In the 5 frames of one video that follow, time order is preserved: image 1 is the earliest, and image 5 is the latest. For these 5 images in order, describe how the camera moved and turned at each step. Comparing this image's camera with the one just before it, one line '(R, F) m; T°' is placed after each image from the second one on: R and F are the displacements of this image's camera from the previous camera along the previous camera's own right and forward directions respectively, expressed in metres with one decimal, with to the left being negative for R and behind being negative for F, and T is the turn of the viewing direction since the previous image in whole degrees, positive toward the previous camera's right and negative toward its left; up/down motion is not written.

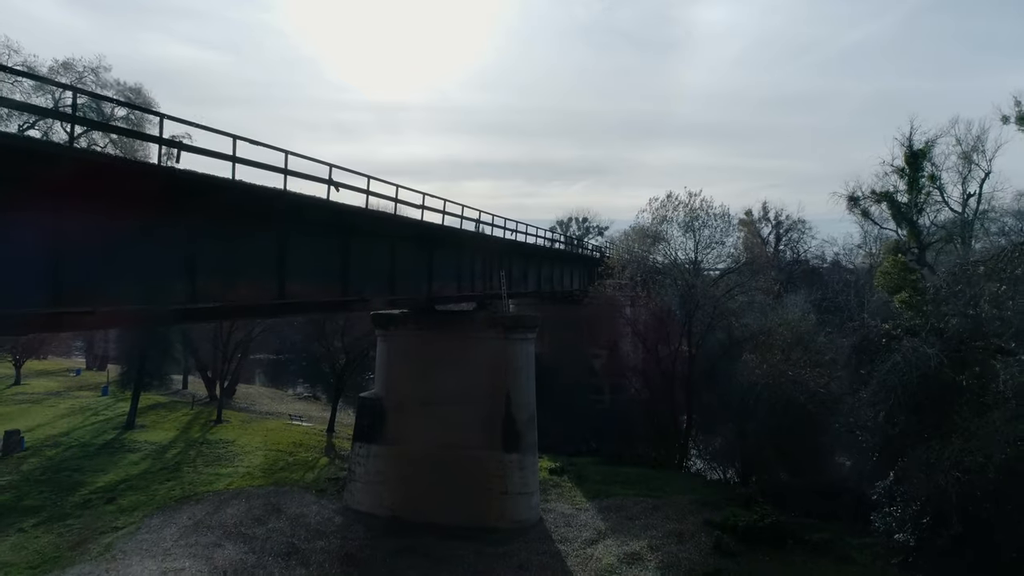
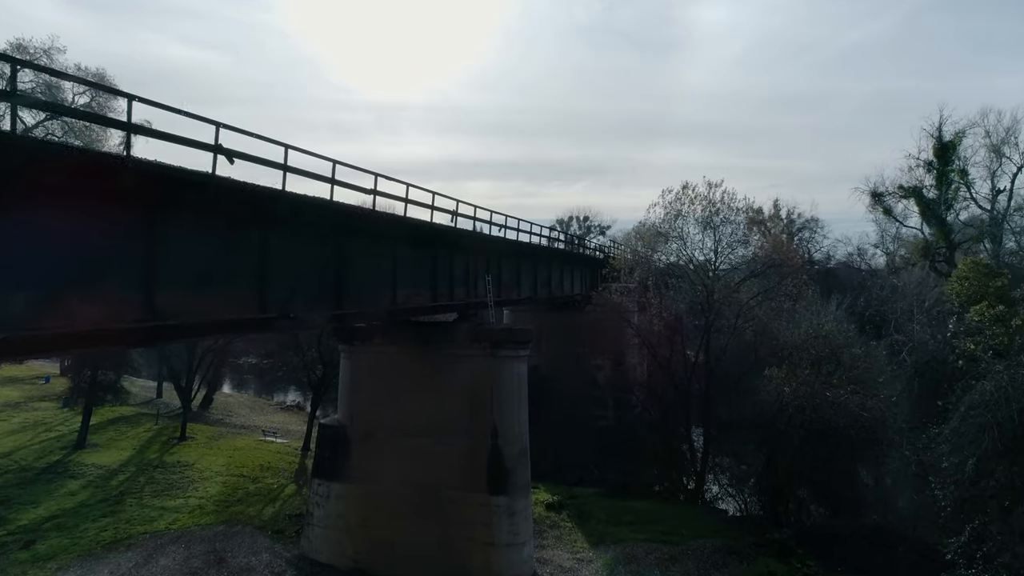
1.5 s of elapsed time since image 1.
(+0.4, +4.4) m; 0°
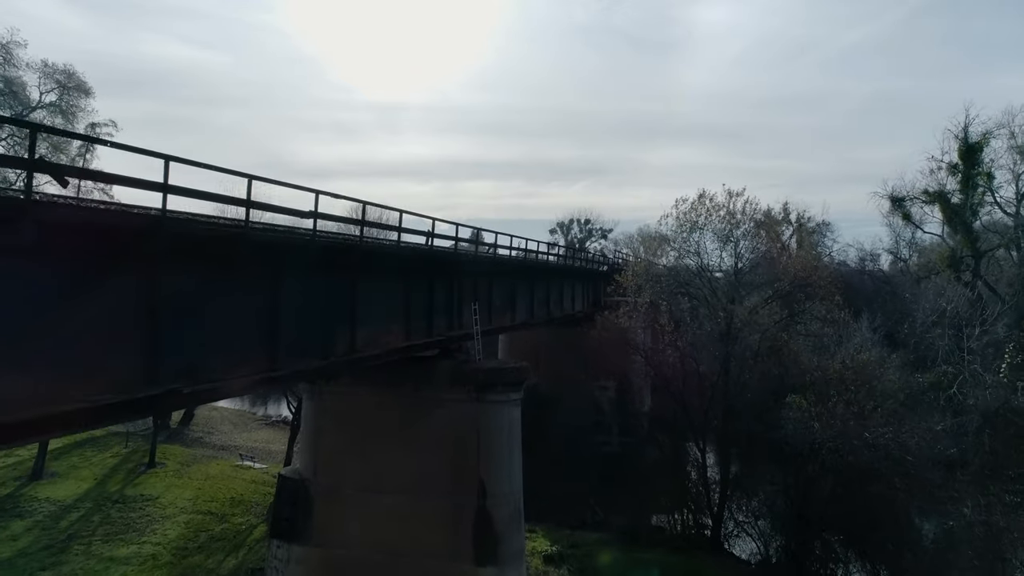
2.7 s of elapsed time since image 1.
(+0.2, +3.3) m; 0°
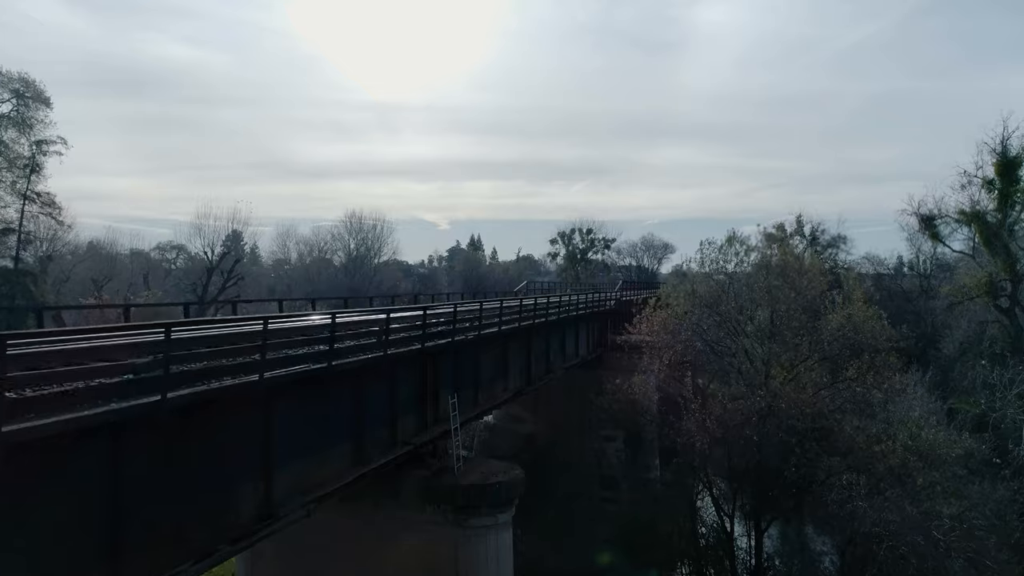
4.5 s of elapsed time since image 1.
(+0.2, +4.0) m; 0°
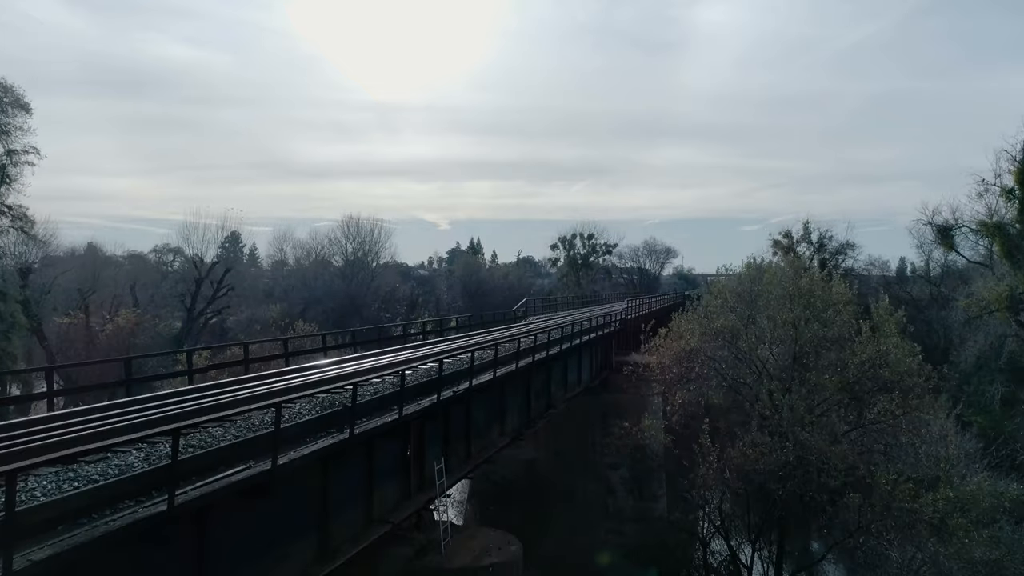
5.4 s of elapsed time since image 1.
(+0.1, +1.9) m; 0°
